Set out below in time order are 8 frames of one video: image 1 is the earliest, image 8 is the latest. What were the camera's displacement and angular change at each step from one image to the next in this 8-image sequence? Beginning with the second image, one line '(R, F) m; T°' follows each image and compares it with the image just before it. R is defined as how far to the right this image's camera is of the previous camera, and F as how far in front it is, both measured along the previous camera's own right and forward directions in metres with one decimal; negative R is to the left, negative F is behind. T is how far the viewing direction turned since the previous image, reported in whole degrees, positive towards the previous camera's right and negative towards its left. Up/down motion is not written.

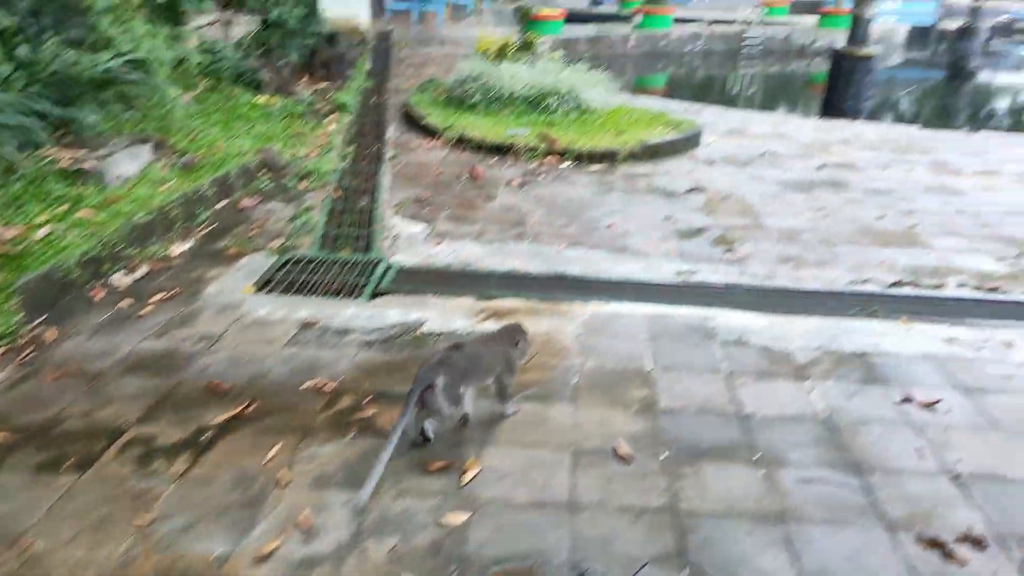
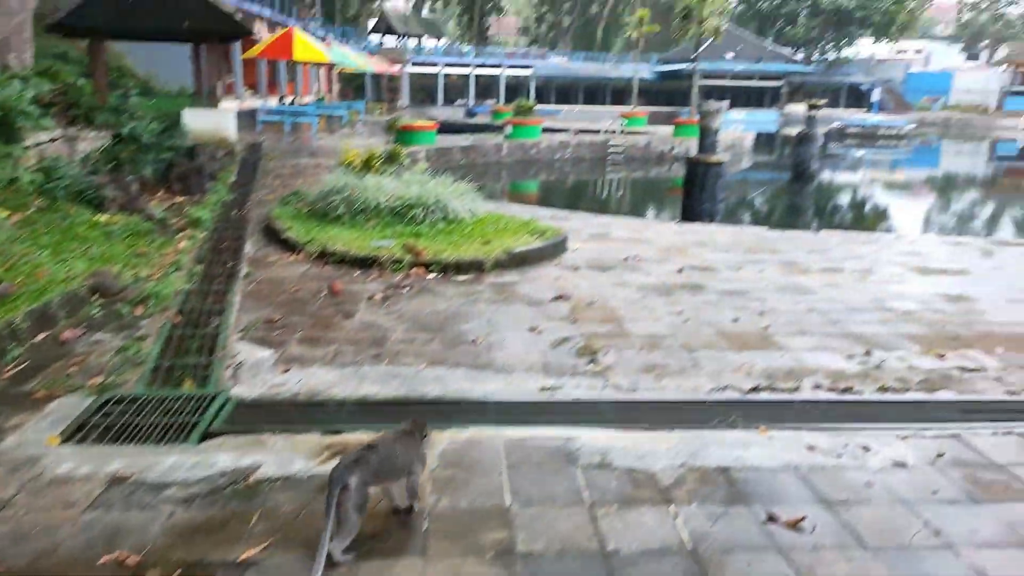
(+0.1, +0.1) m; +9°
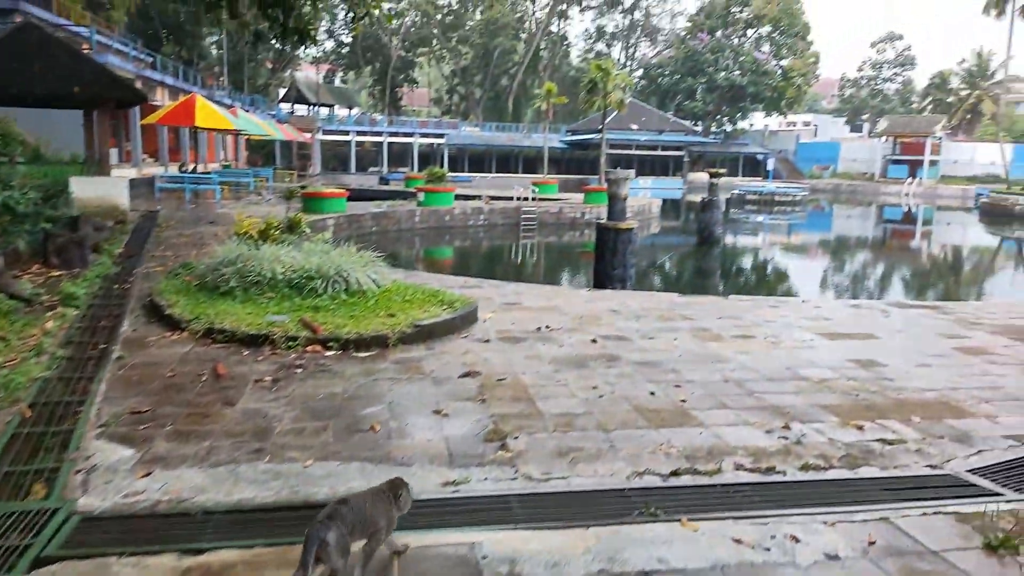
(+0.1, +0.2) m; +6°
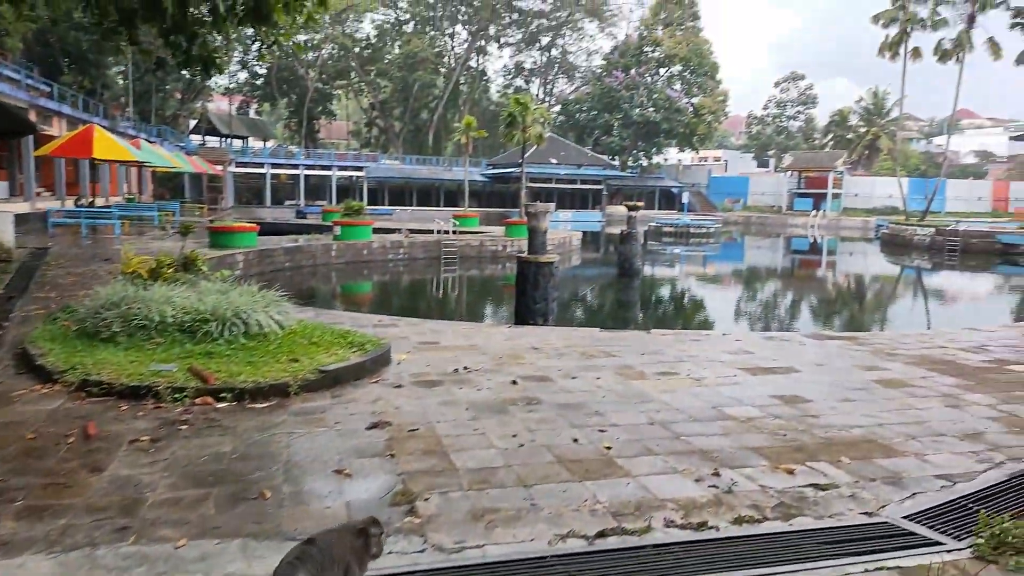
(+0.1, +0.3) m; +6°
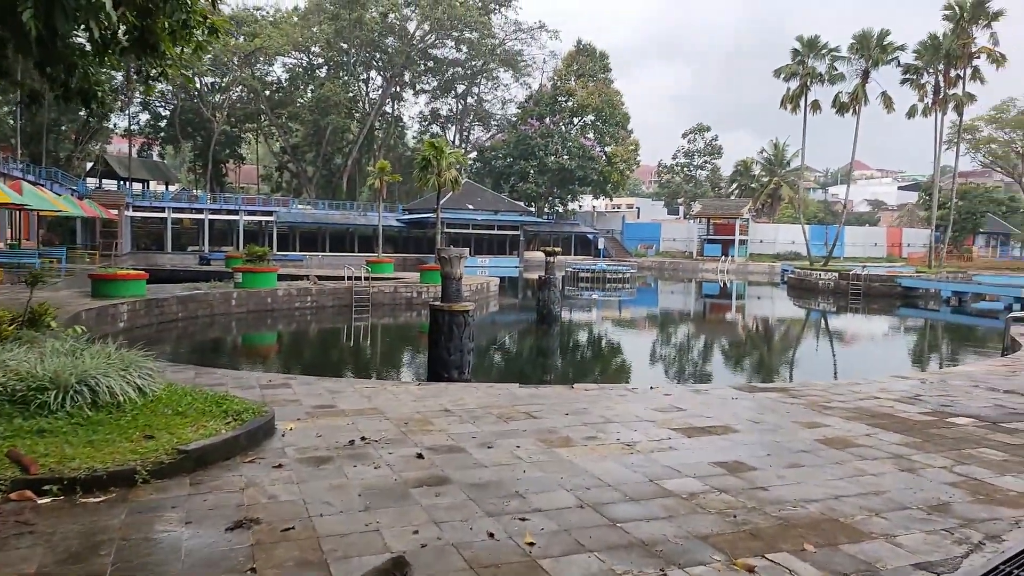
(+0.1, +0.6) m; +6°
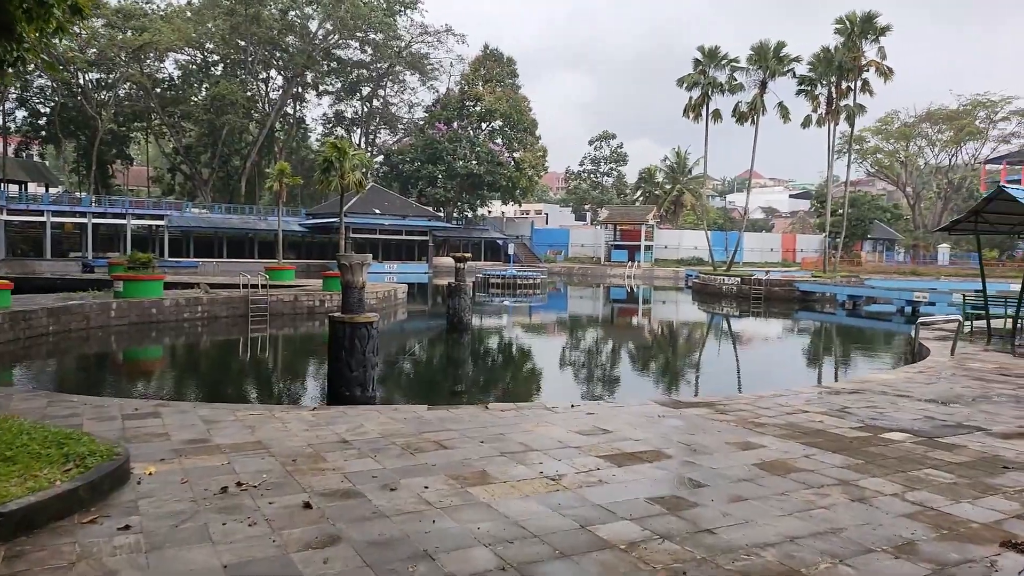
(0.0, +0.5) m; +7°
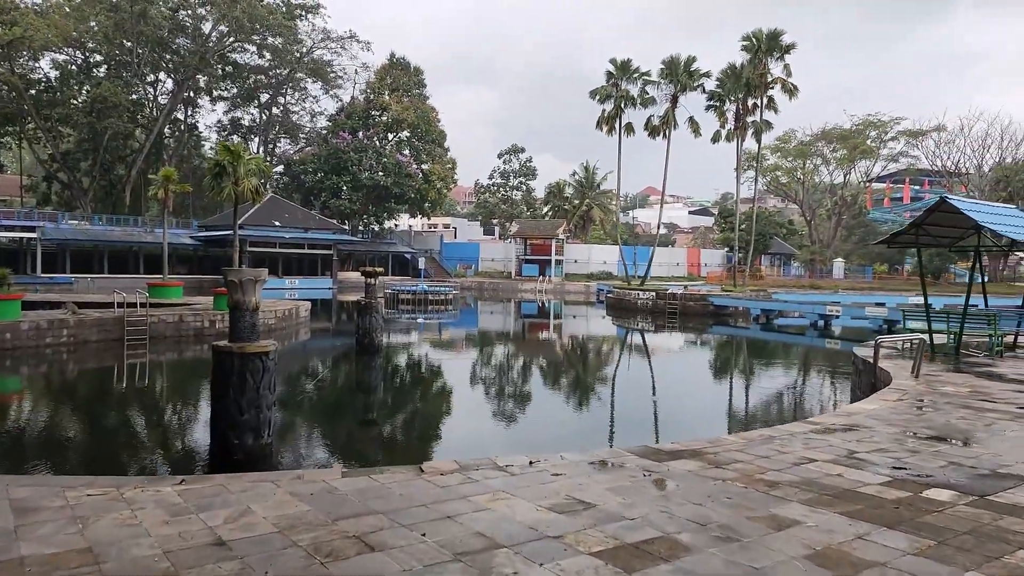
(-0.2, +1.2) m; +7°
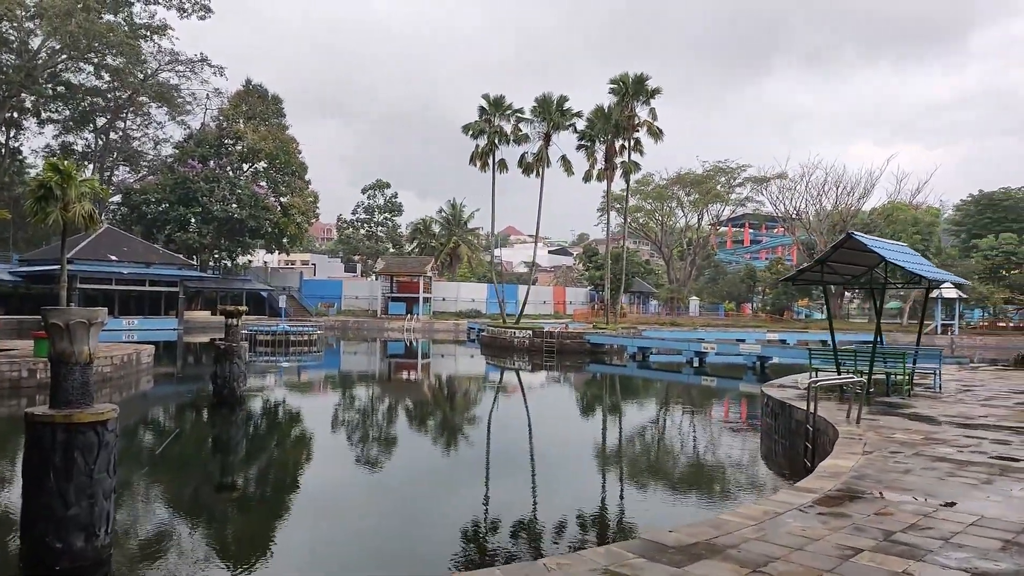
(-0.4, +1.2) m; +11°
